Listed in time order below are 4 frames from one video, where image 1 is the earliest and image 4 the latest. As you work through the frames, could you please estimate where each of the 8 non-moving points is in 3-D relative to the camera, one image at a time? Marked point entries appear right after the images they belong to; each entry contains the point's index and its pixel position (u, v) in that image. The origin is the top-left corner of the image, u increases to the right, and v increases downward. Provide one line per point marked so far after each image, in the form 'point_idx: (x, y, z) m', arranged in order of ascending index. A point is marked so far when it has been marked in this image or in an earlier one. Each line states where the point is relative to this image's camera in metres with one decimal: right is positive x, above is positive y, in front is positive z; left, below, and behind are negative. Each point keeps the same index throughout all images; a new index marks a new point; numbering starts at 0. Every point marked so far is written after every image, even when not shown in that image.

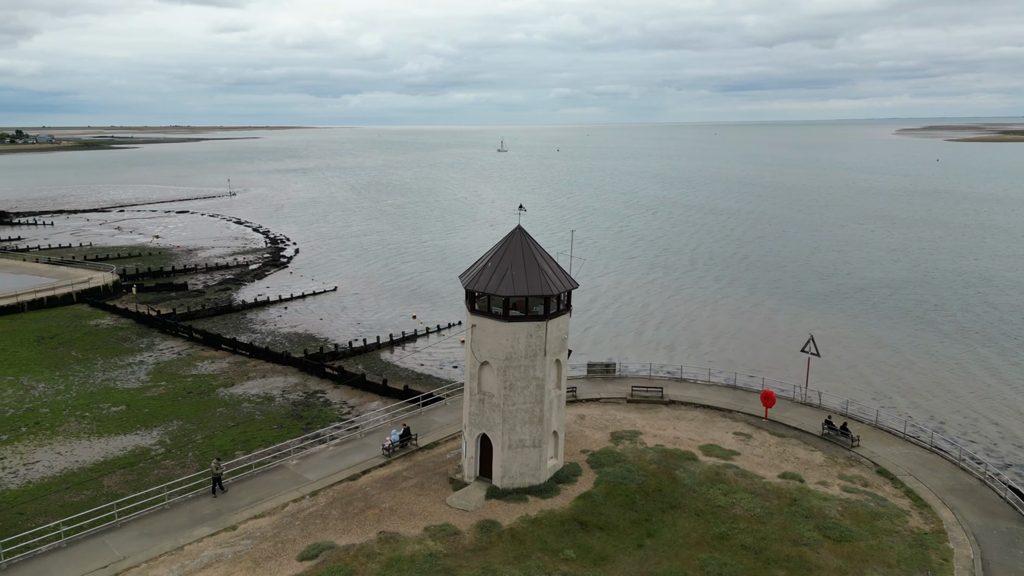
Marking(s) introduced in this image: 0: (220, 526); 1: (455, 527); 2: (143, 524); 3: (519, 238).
0: (-7.5, -6.0, +18.3) m
1: (-1.5, -5.8, +17.7) m
2: (-9.6, -6.0, +18.6) m
3: (+0.1, +1.2, +19.1) m
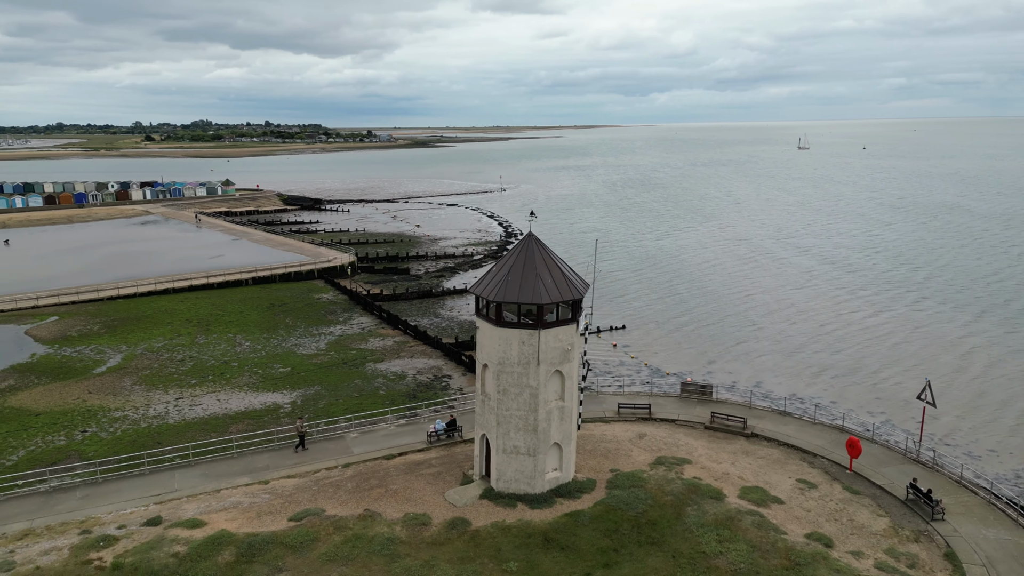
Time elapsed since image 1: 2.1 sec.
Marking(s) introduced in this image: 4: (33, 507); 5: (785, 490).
0: (-7.5, -5.5, +21.2) m
1: (-2.1, -5.8, +18.4) m
2: (-9.3, -5.4, +22.2) m
3: (+0.4, +1.1, +19.0) m
4: (-13.1, -6.0, +19.9) m
5: (+7.4, -5.5, +19.8) m
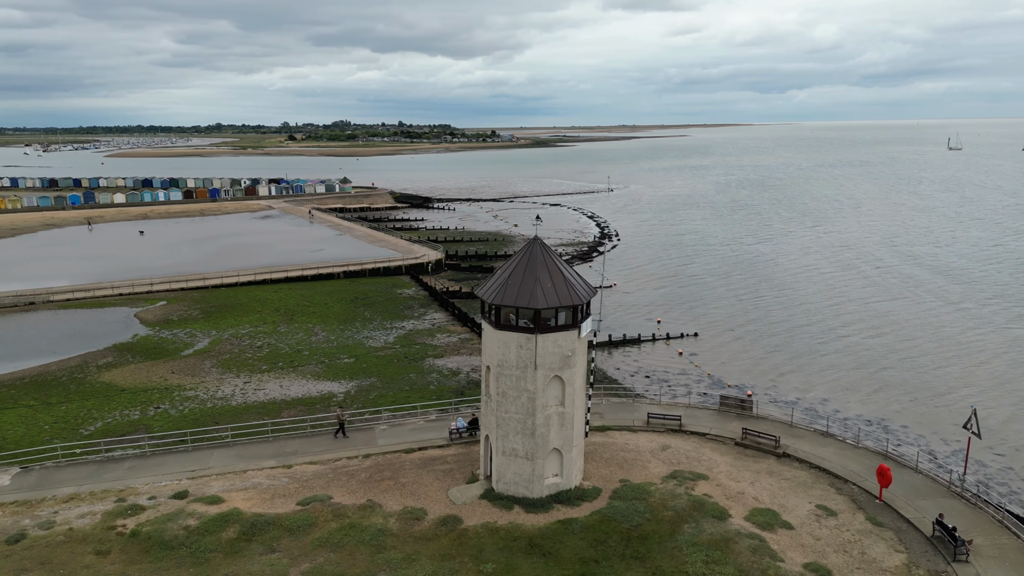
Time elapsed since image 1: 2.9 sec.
0: (-7.1, -5.4, +22.4) m
1: (-2.3, -5.8, +18.8) m
2: (-8.7, -5.2, +23.7) m
3: (+0.5, +1.0, +18.9) m
4: (-12.9, -5.6, +22.1) m
5: (+7.4, -5.8, +18.7) m
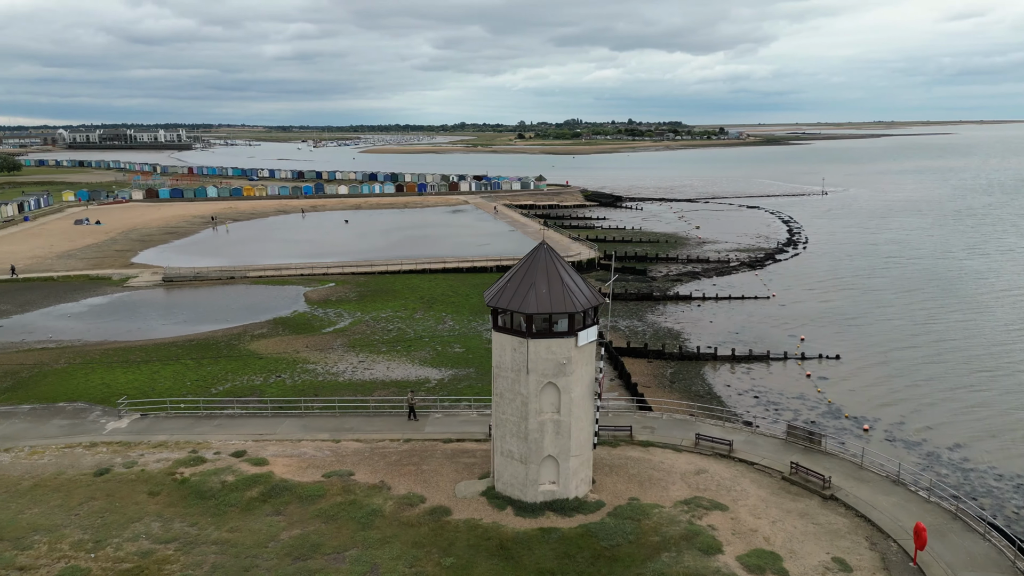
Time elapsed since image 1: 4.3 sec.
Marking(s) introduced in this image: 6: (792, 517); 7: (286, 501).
0: (-6.0, -5.0, +24.4) m
1: (-2.5, -5.7, +19.6) m
2: (-7.2, -4.7, +26.2) m
3: (+0.7, +0.9, +18.8) m
4: (-11.6, -4.8, +25.8) m
5: (+6.8, -6.4, +16.8) m
6: (+7.3, -6.0, +18.9) m
7: (-6.1, -5.8, +19.7) m
